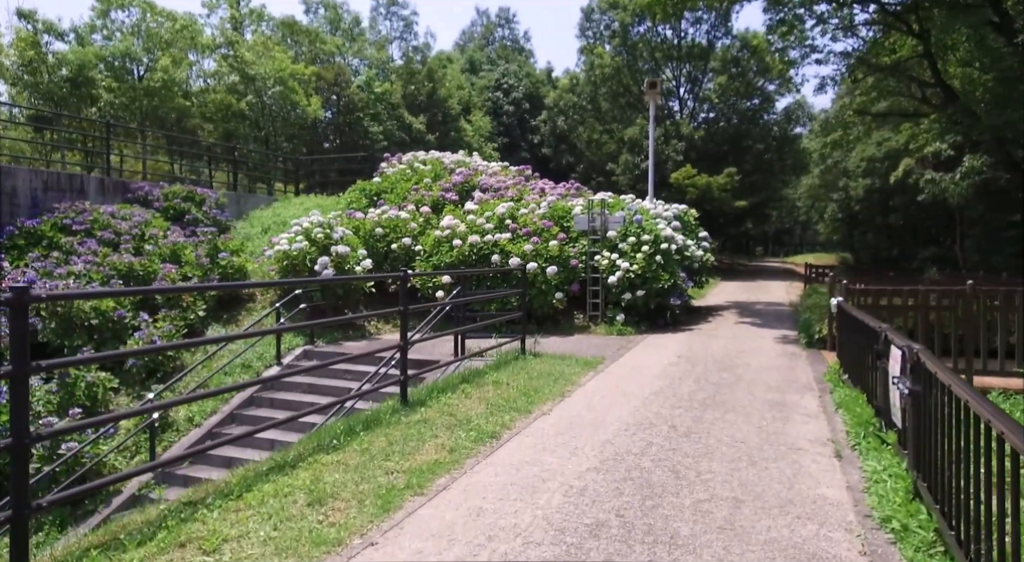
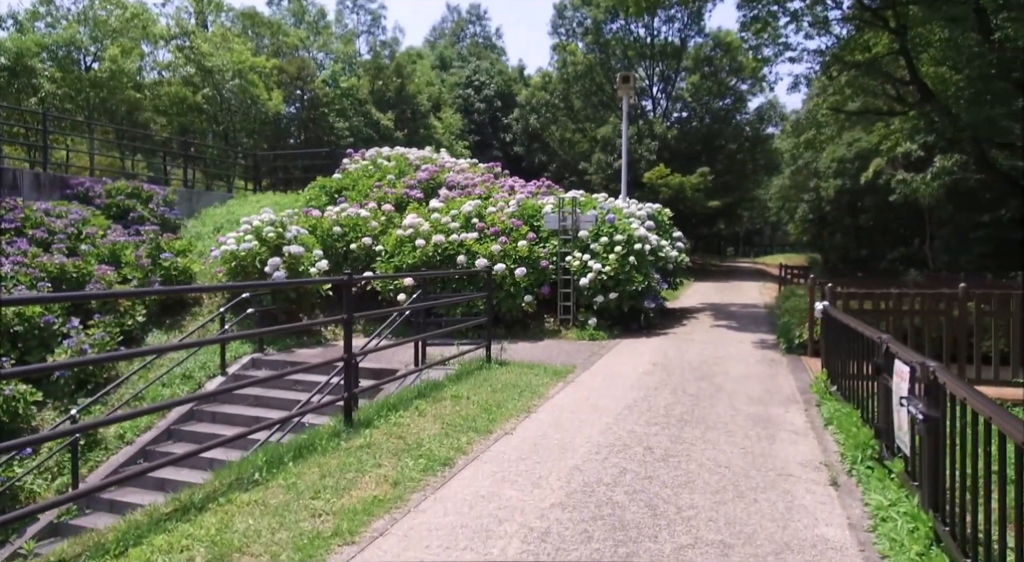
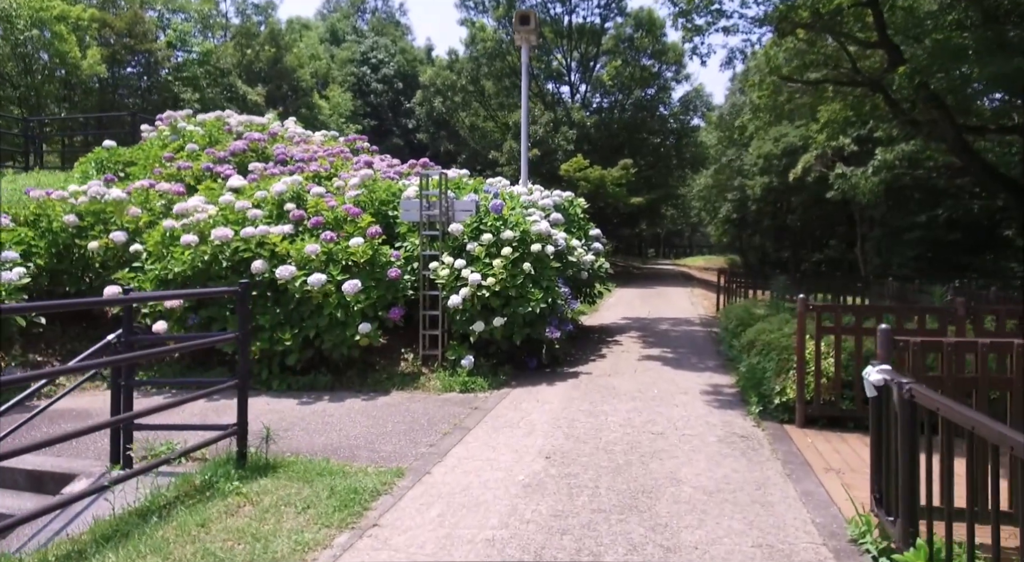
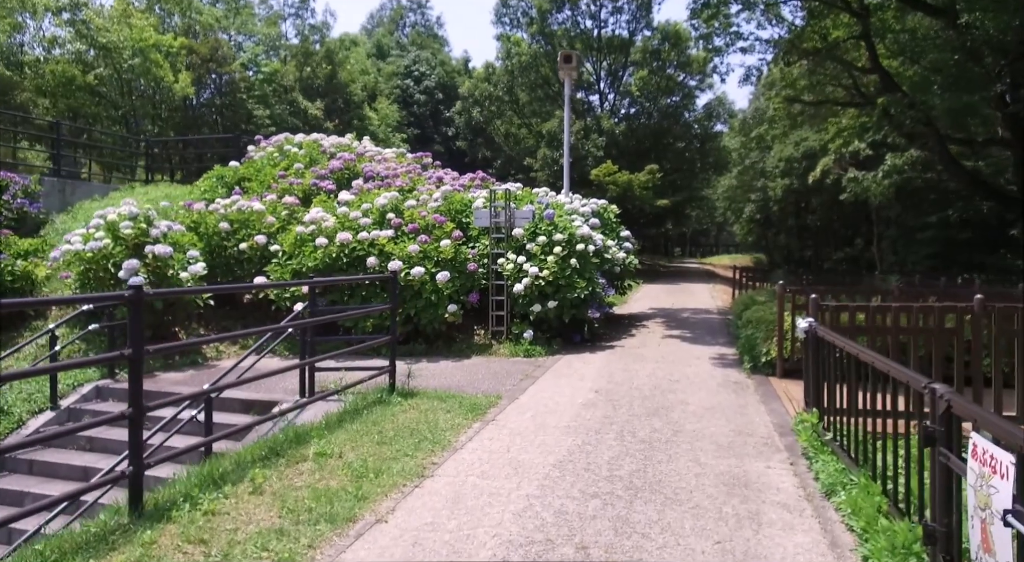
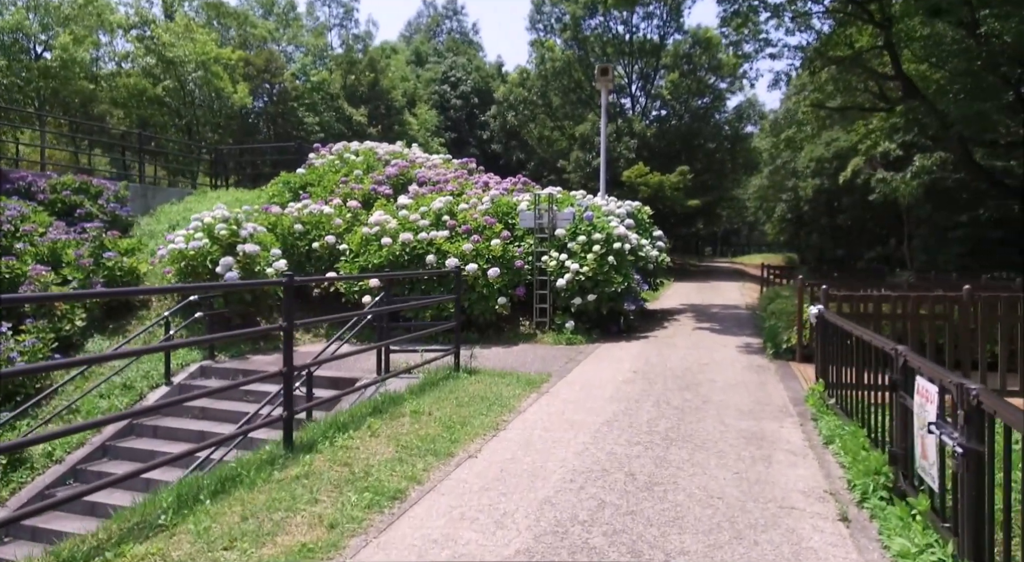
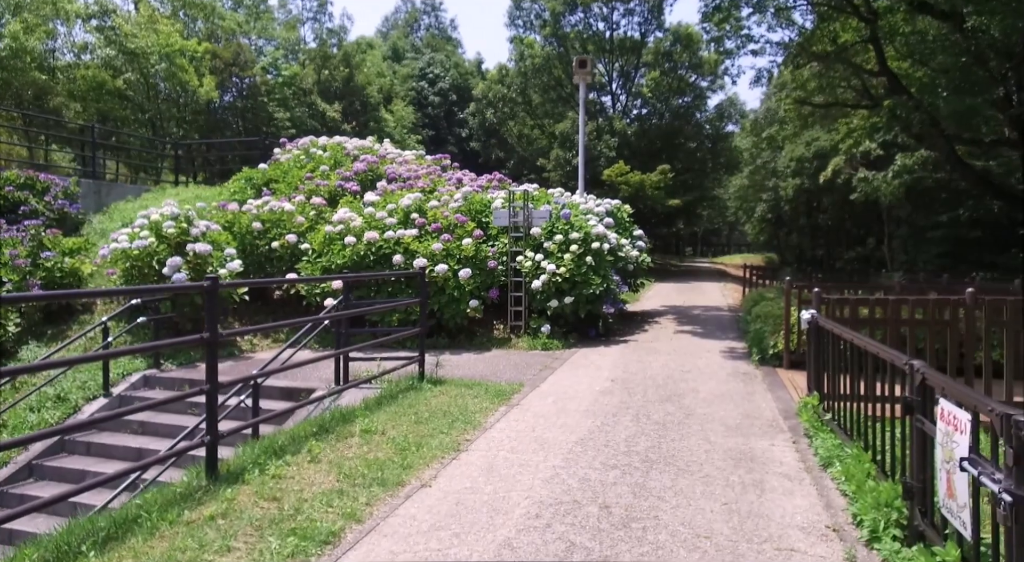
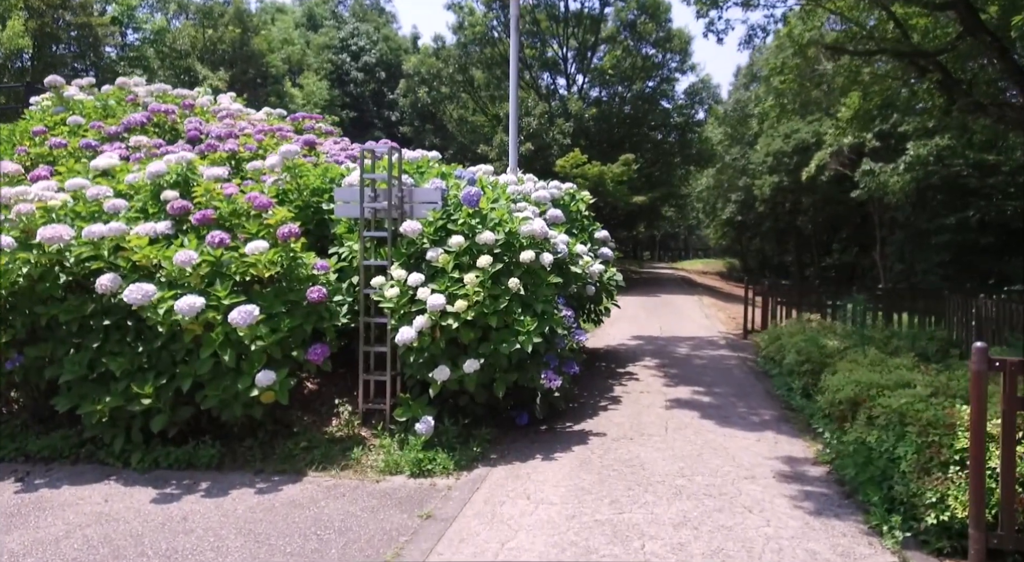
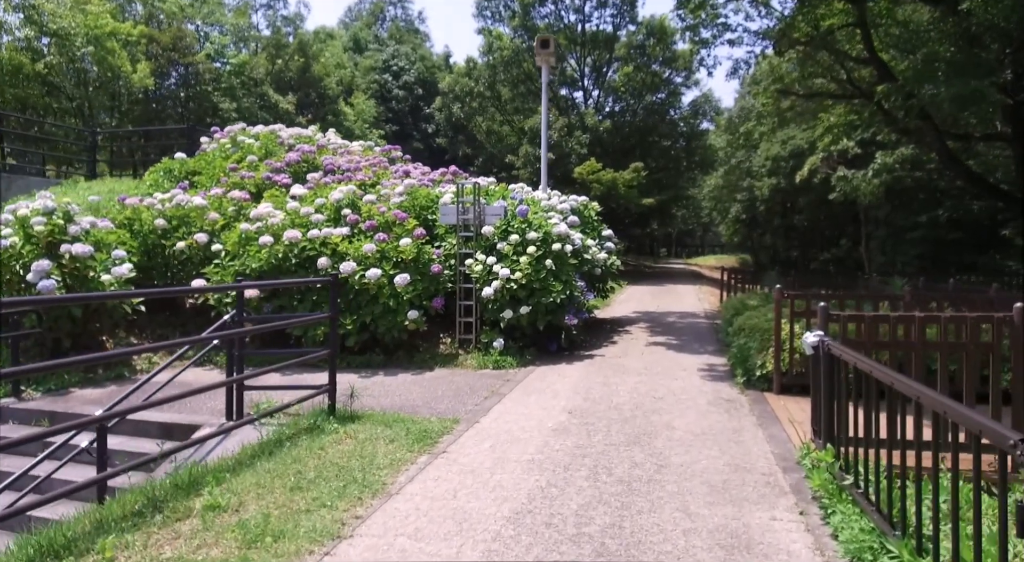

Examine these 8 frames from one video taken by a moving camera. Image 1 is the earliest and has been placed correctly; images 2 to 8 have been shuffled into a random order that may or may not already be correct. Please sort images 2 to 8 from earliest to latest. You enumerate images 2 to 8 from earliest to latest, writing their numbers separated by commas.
2, 5, 6, 4, 8, 3, 7
